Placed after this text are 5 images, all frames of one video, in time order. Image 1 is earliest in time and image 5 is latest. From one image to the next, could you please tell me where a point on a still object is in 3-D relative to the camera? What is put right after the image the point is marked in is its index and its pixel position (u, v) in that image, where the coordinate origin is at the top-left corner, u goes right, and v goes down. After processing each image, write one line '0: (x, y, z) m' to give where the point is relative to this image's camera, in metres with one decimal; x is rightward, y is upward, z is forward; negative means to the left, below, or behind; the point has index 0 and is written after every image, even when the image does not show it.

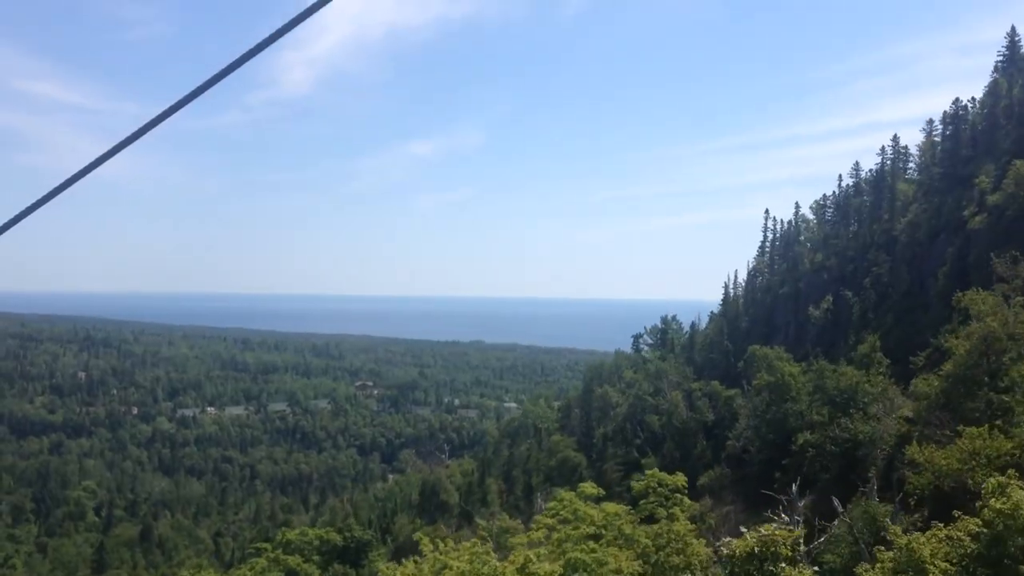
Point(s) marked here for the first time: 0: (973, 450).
0: (+11.3, -4.0, +19.6) m
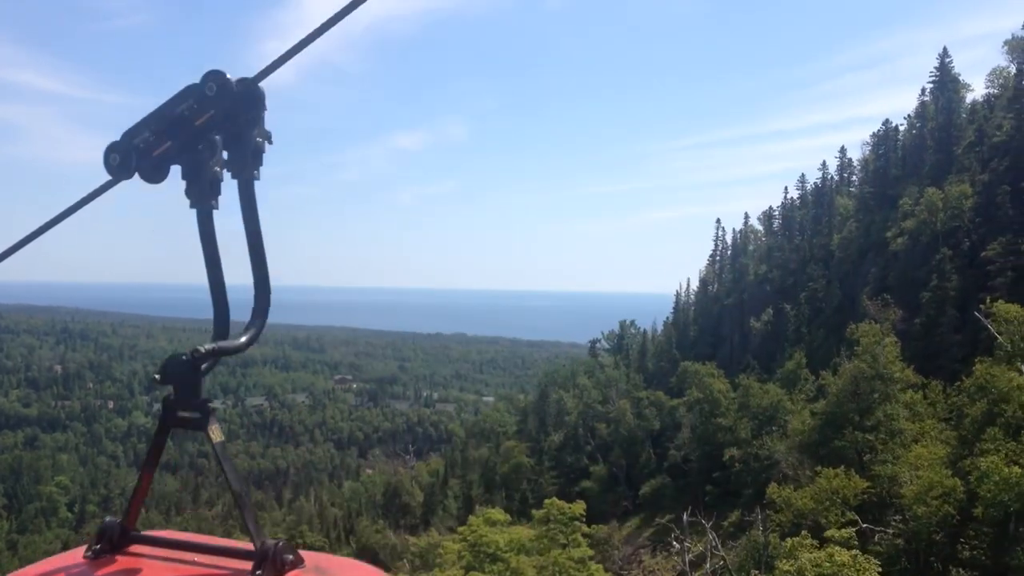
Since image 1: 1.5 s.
0: (+8.3, -5.2, +20.8) m
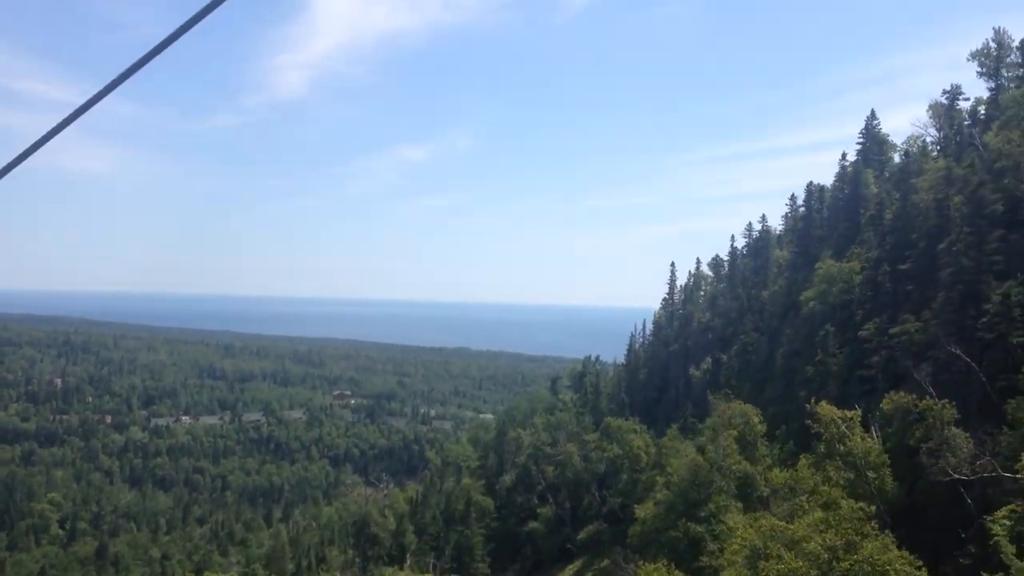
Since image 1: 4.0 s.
0: (+3.8, -8.2, +22.3) m
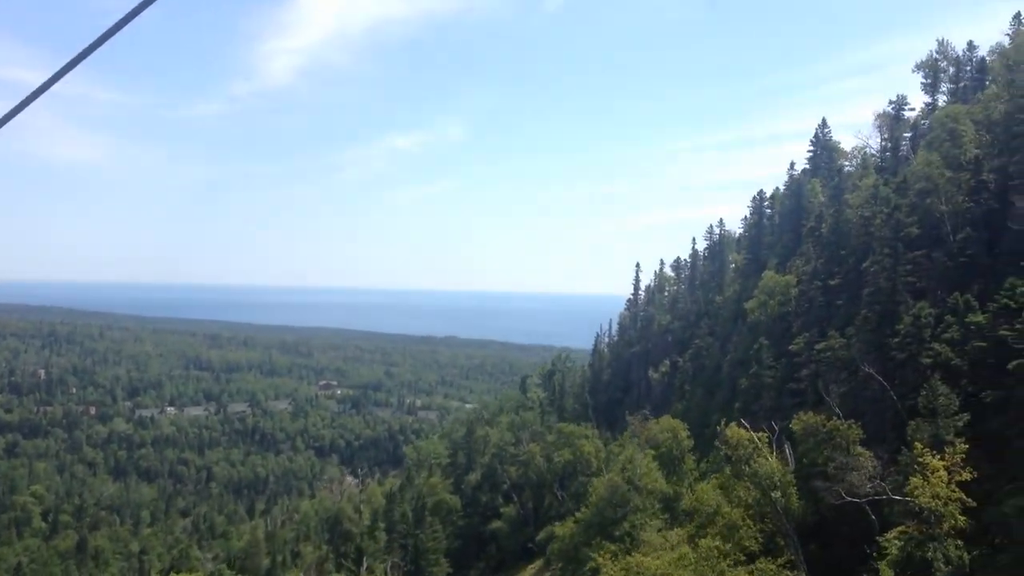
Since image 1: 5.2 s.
0: (+1.4, -9.1, +23.2) m
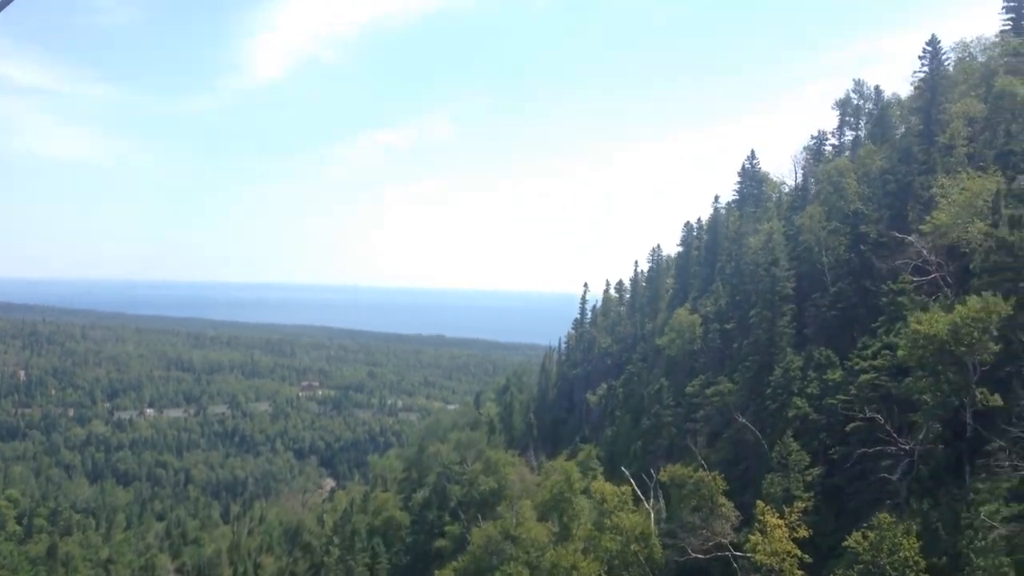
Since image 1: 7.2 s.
0: (-2.7, -11.1, +24.4) m
